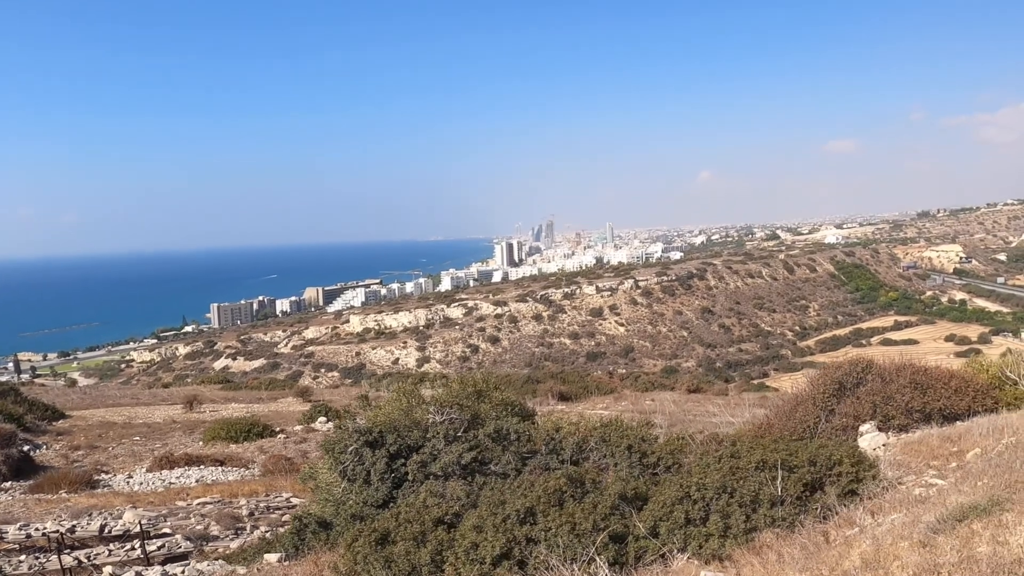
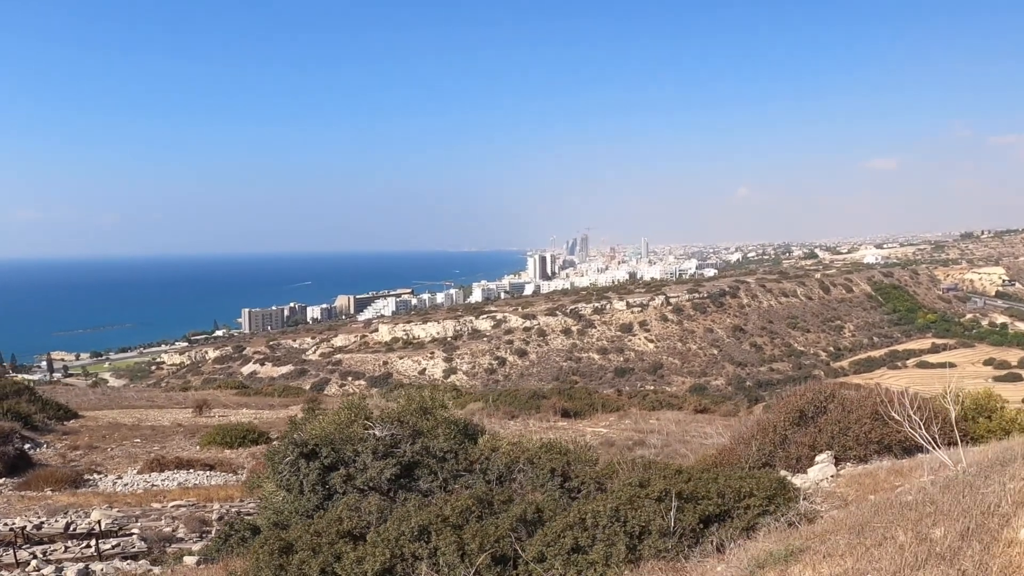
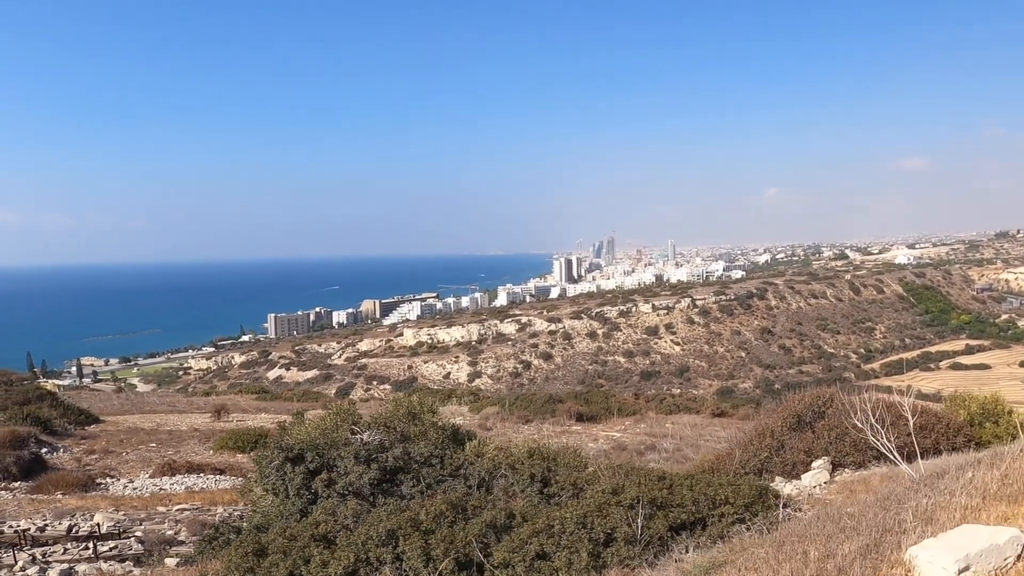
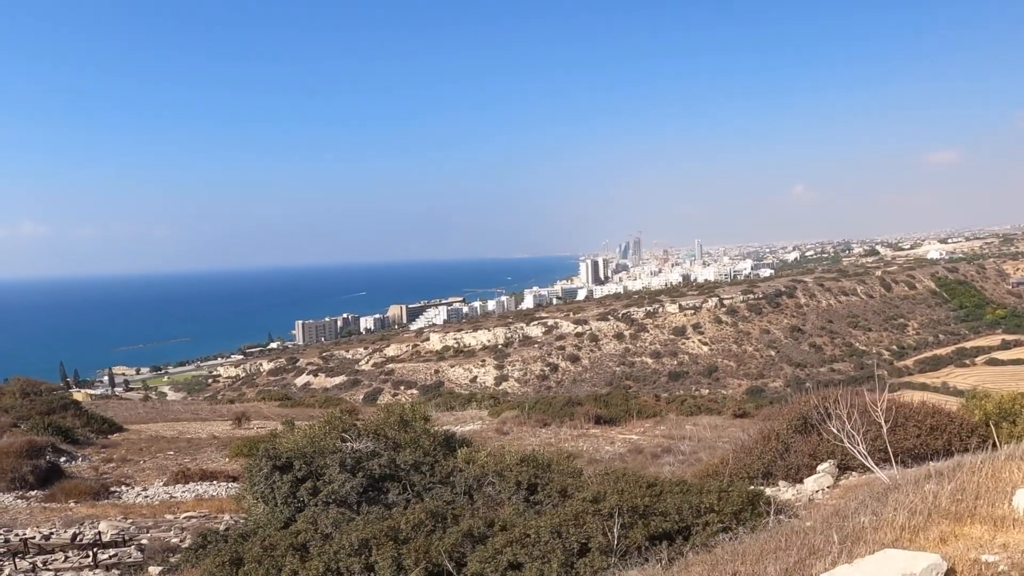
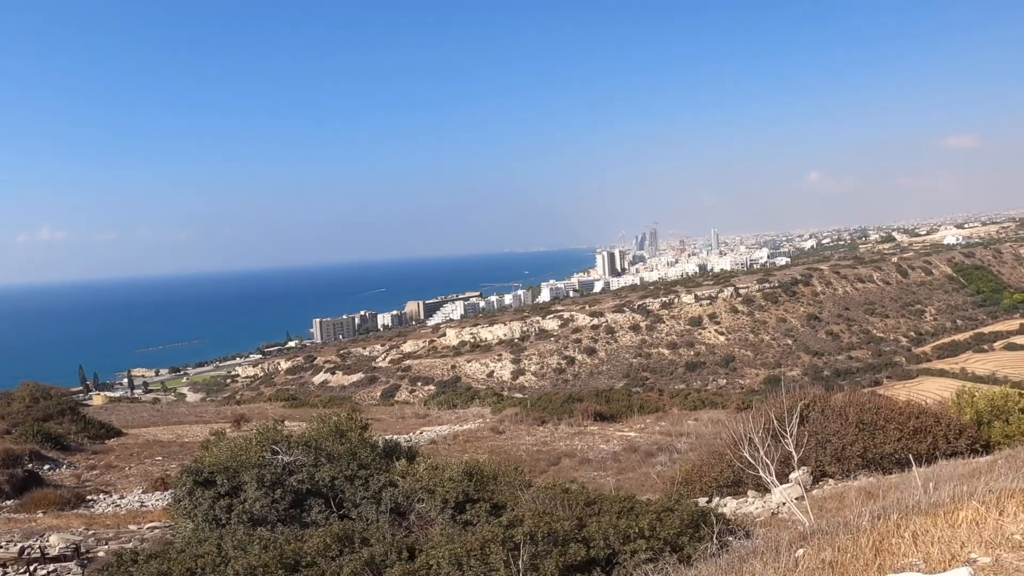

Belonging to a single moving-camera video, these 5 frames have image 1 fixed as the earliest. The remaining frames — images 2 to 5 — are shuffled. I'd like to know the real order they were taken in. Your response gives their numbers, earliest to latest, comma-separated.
2, 3, 4, 5
